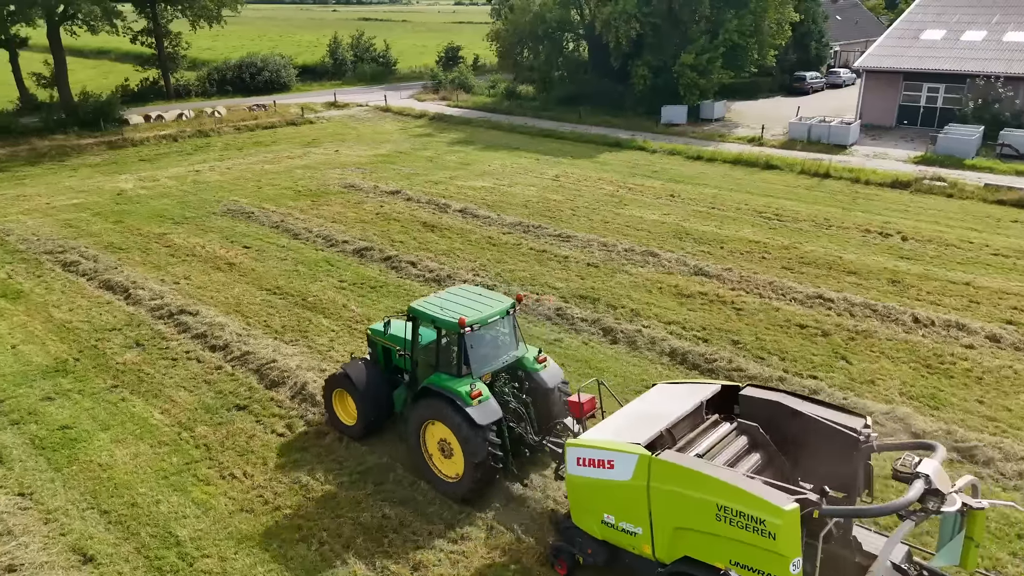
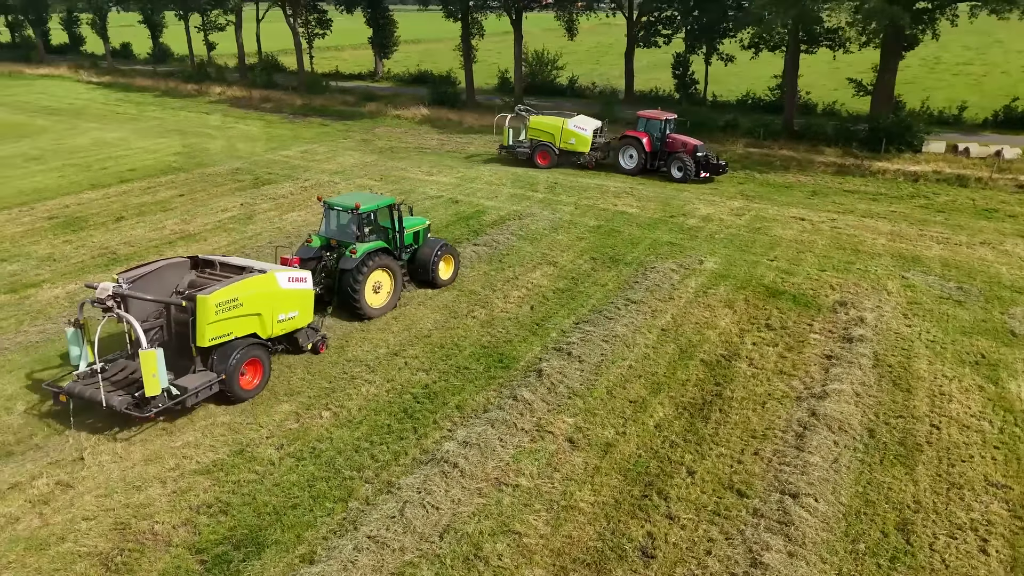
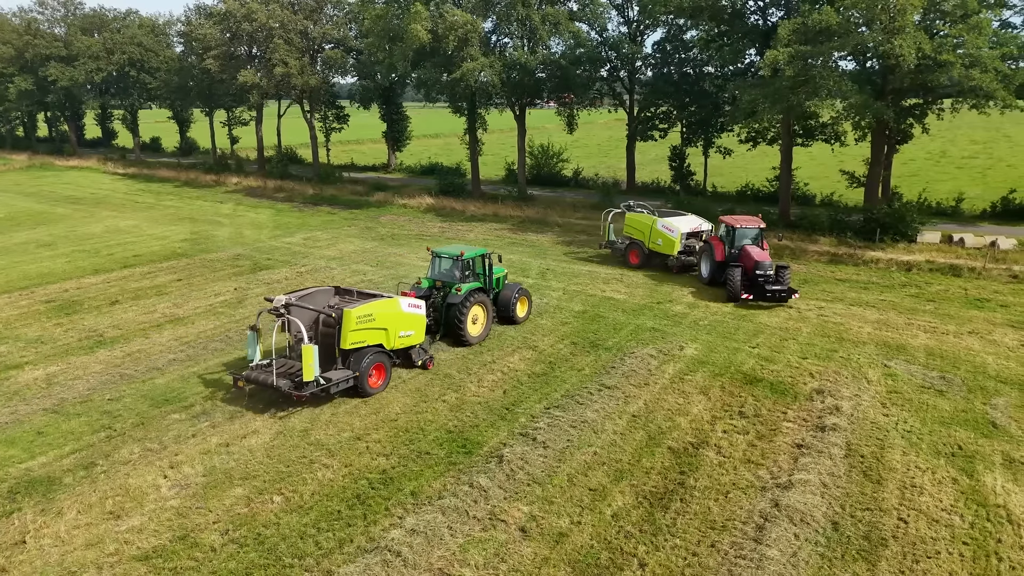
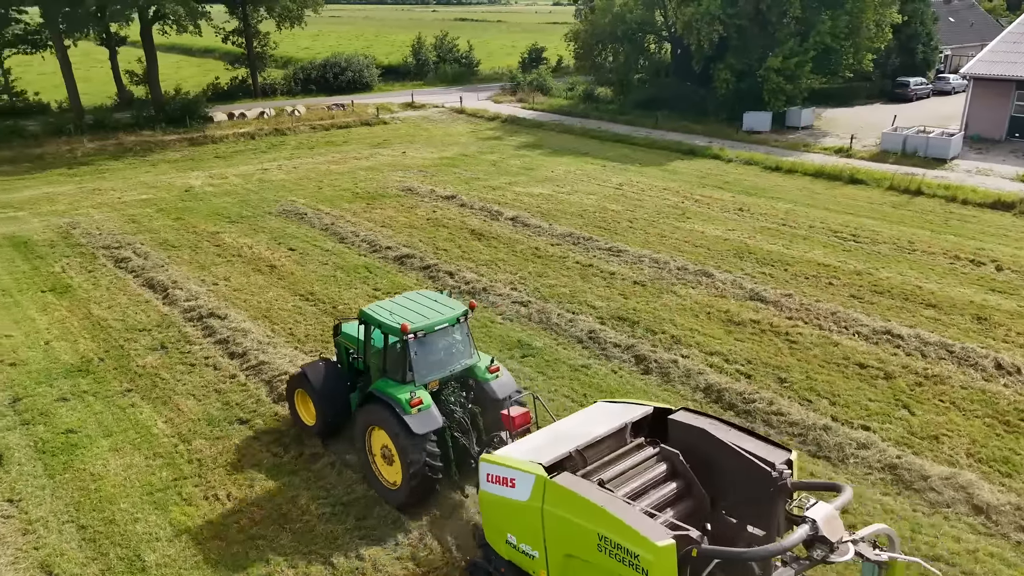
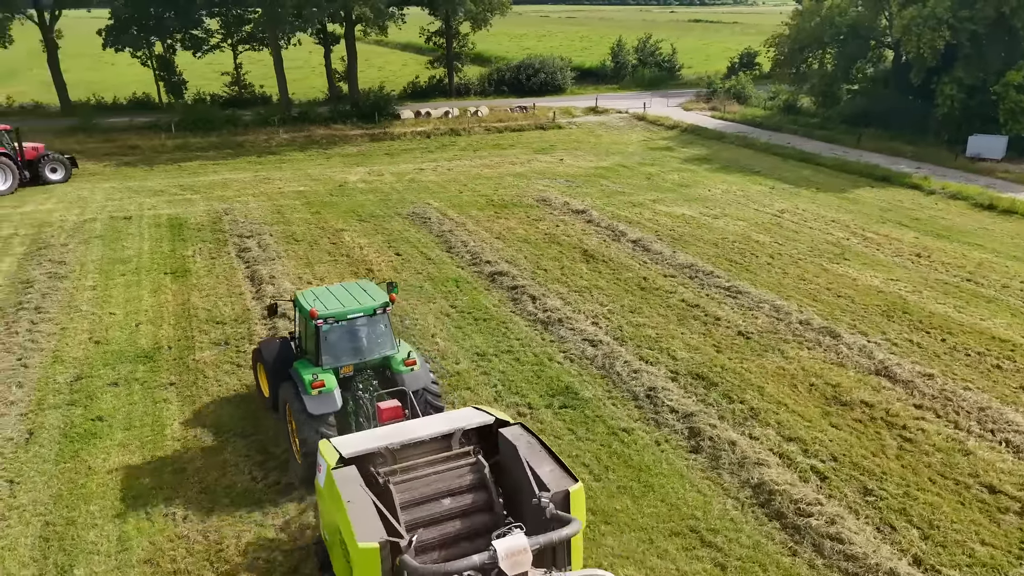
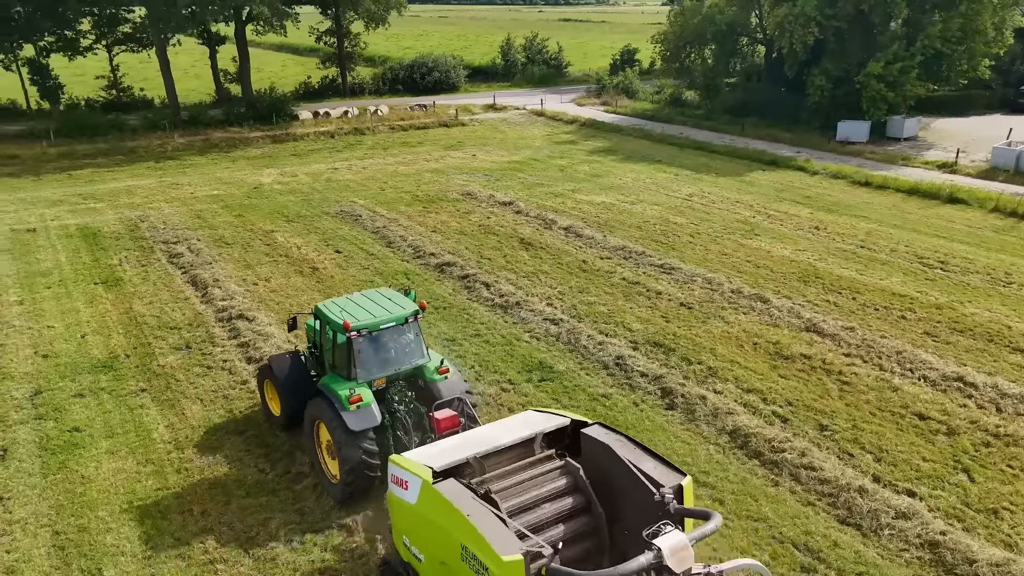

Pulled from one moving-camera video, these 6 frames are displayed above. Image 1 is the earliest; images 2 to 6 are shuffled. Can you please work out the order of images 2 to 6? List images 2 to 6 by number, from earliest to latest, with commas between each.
4, 6, 5, 2, 3
